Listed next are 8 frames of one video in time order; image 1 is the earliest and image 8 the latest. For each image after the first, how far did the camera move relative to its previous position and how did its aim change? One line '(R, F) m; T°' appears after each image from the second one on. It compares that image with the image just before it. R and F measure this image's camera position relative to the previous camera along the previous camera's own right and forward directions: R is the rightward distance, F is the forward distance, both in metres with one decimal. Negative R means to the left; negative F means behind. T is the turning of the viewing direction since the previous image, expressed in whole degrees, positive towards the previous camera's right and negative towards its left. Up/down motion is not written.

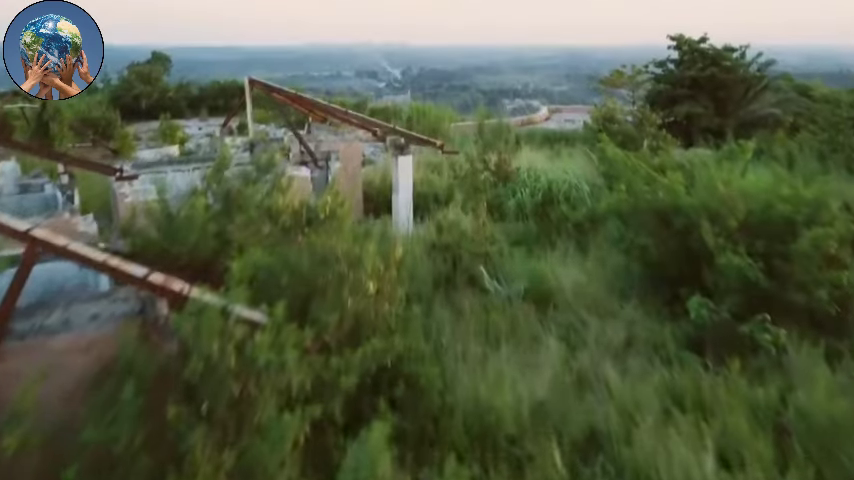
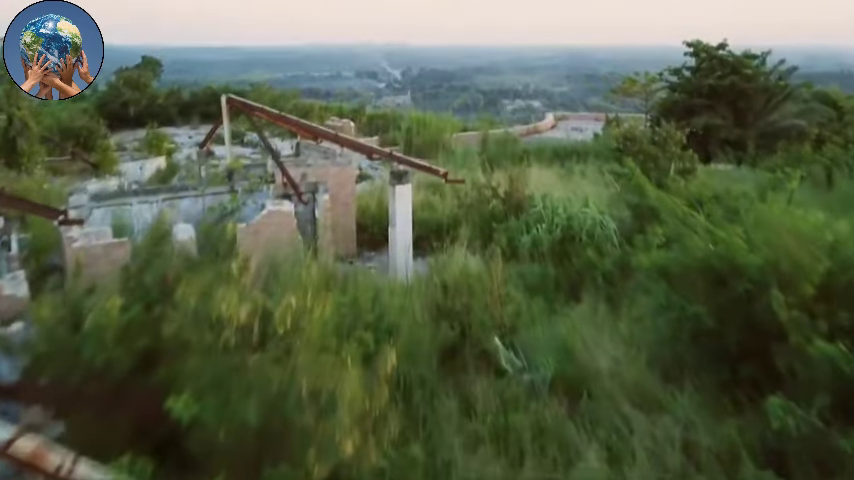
(0.0, +0.6) m; 0°
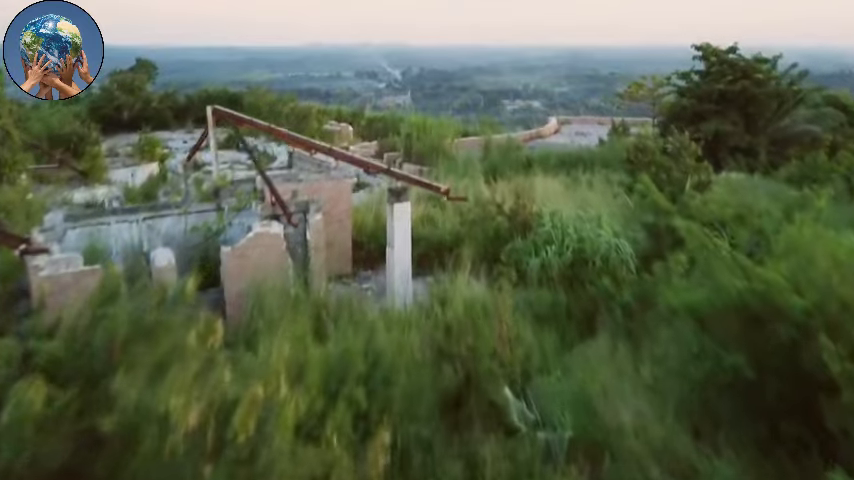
(0.0, +0.3) m; 0°
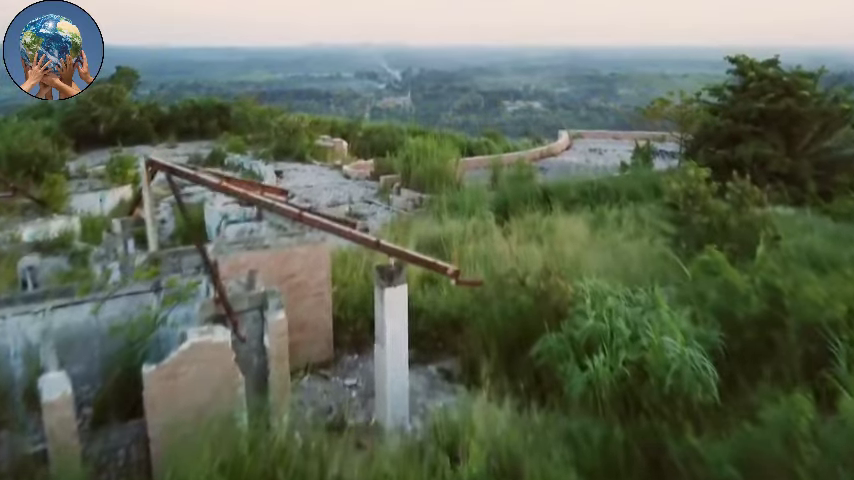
(0.0, +0.9) m; 0°
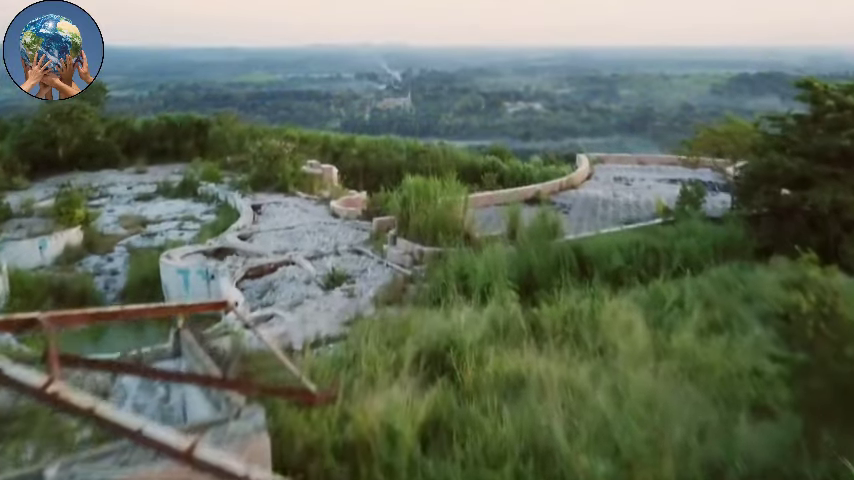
(0.0, +1.4) m; 0°
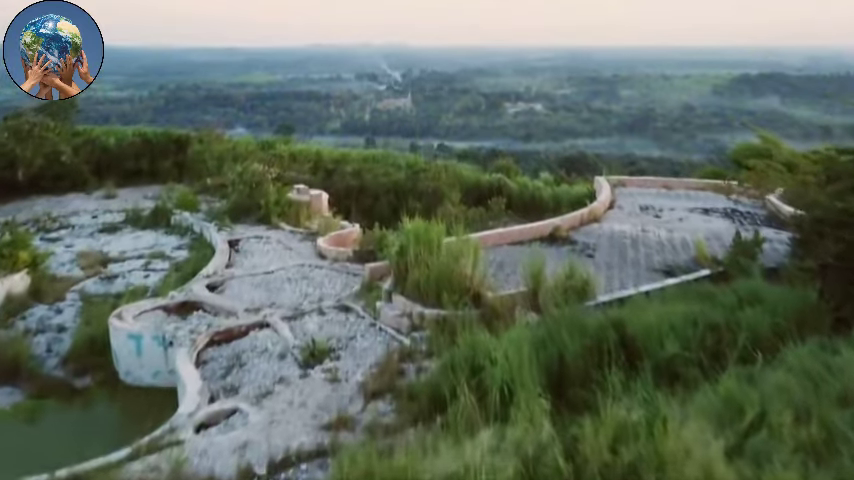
(0.0, +1.1) m; 0°
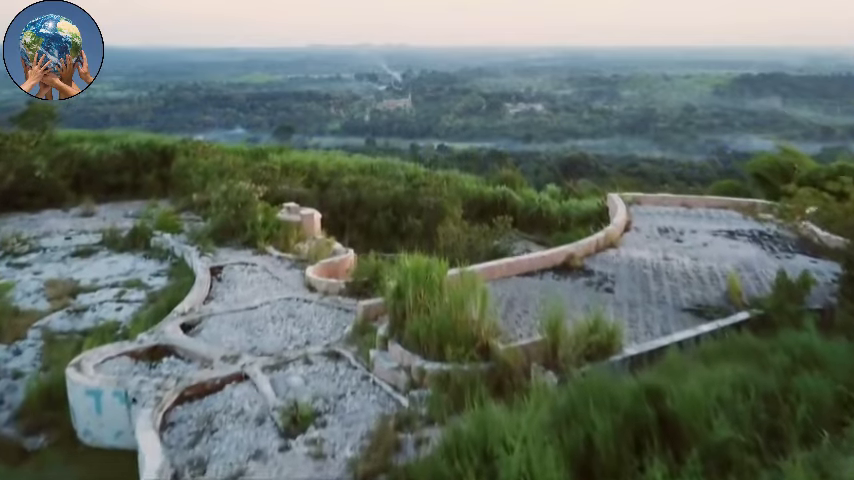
(0.0, +0.7) m; 0°
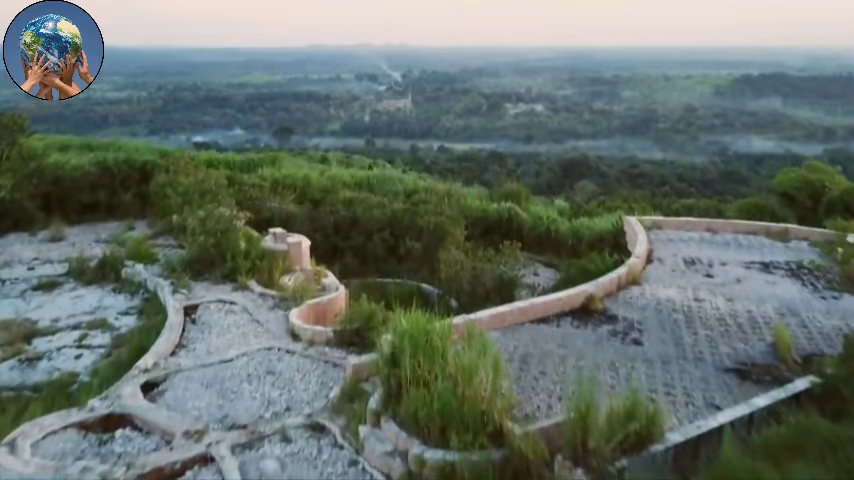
(0.0, +0.8) m; 0°
